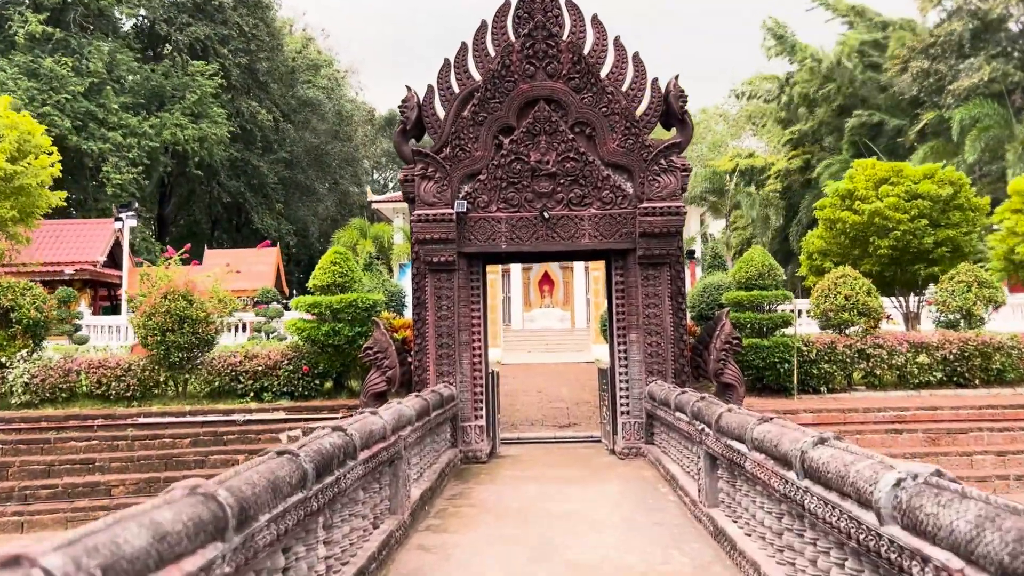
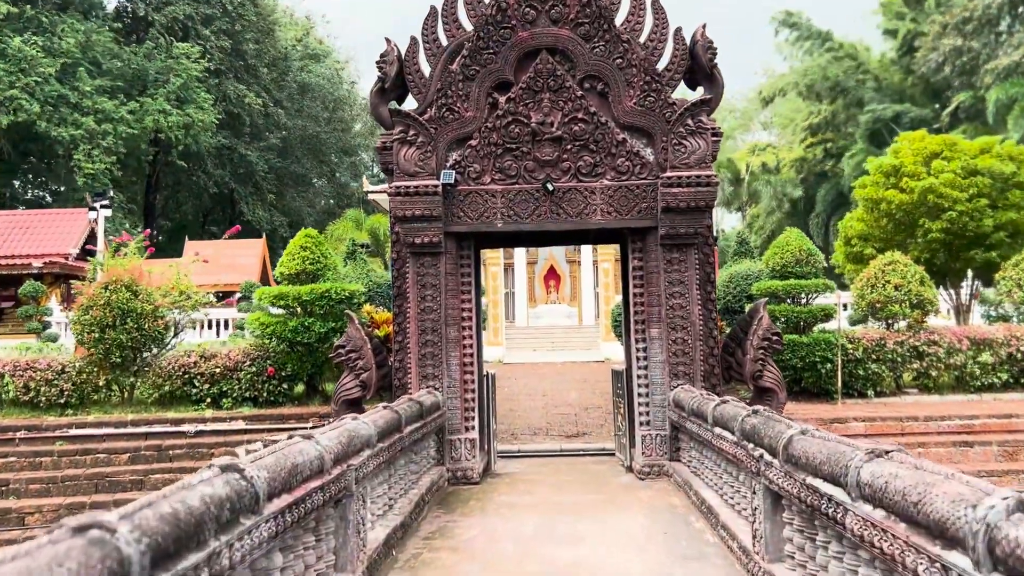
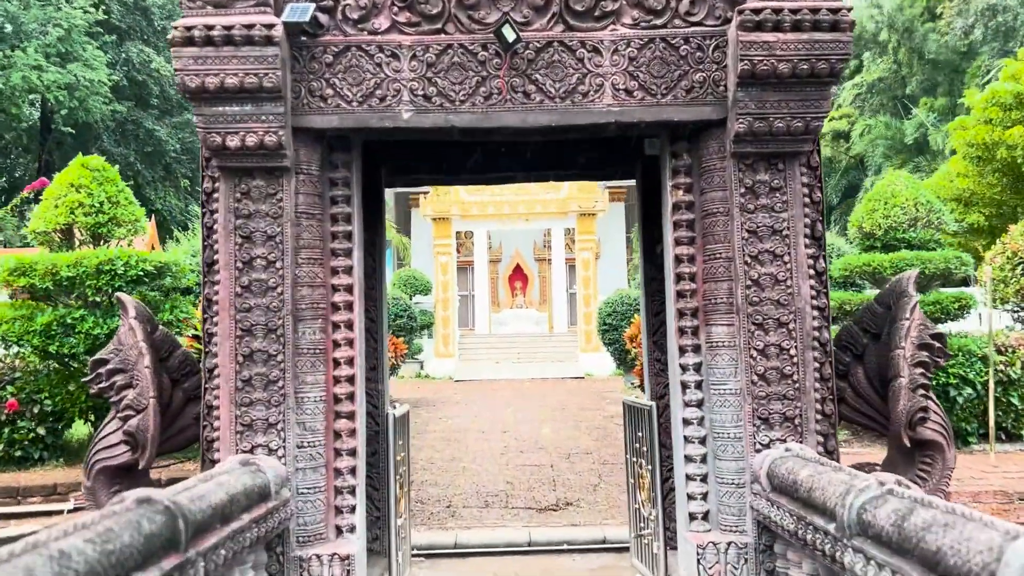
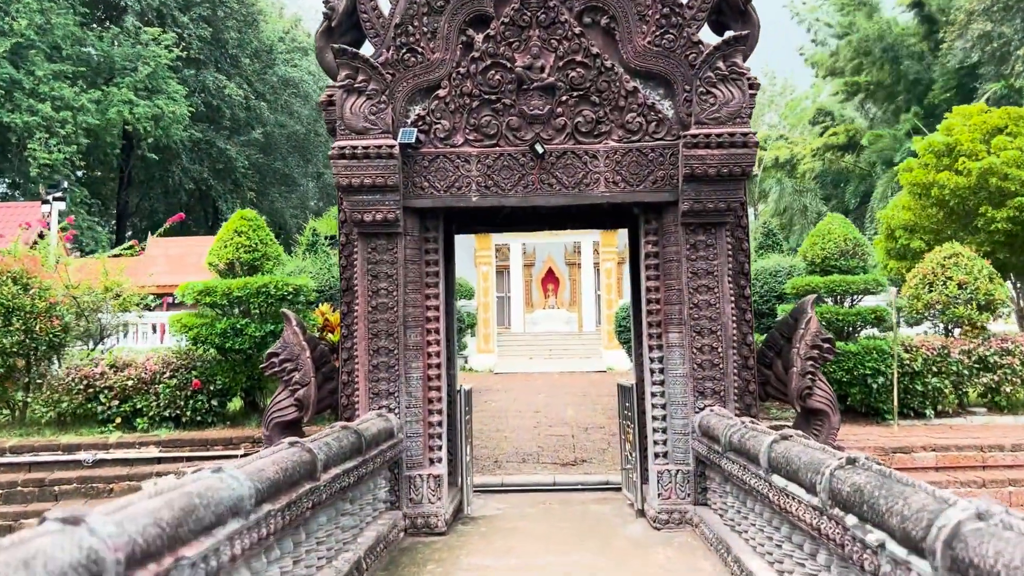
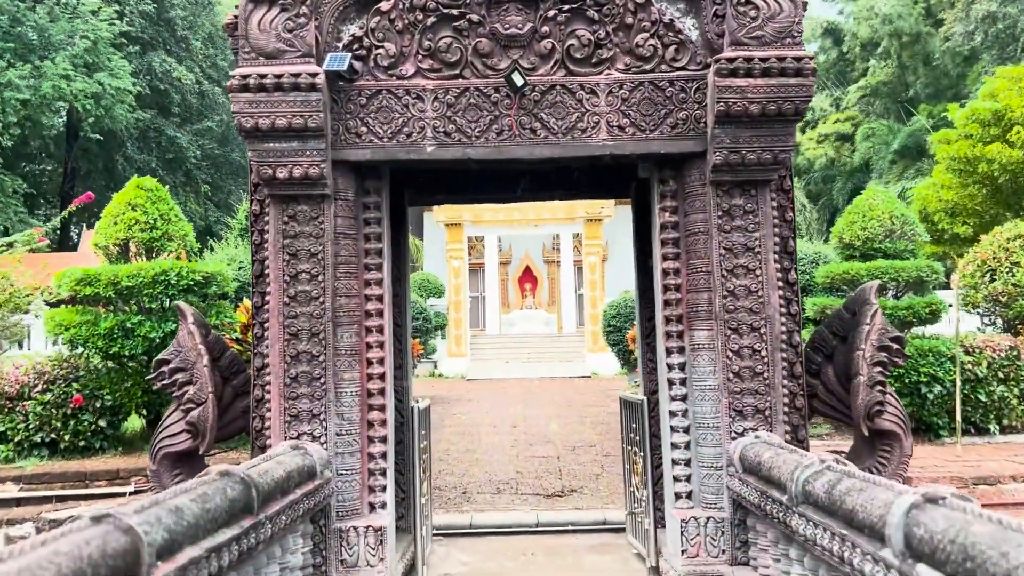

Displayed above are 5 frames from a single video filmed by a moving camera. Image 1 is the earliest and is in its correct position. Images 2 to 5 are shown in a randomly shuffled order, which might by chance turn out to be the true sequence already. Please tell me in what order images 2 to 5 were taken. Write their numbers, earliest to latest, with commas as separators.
2, 4, 5, 3
